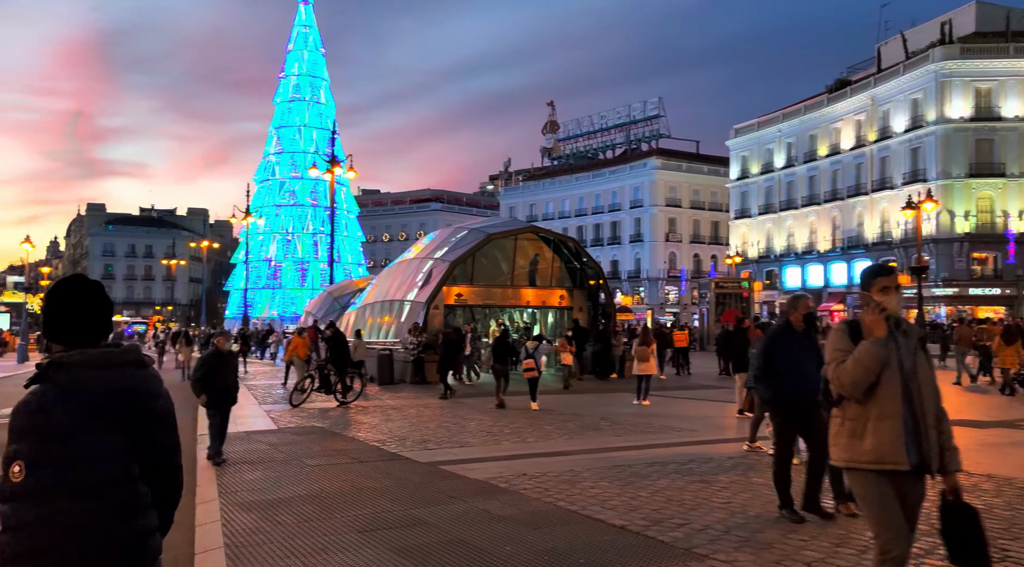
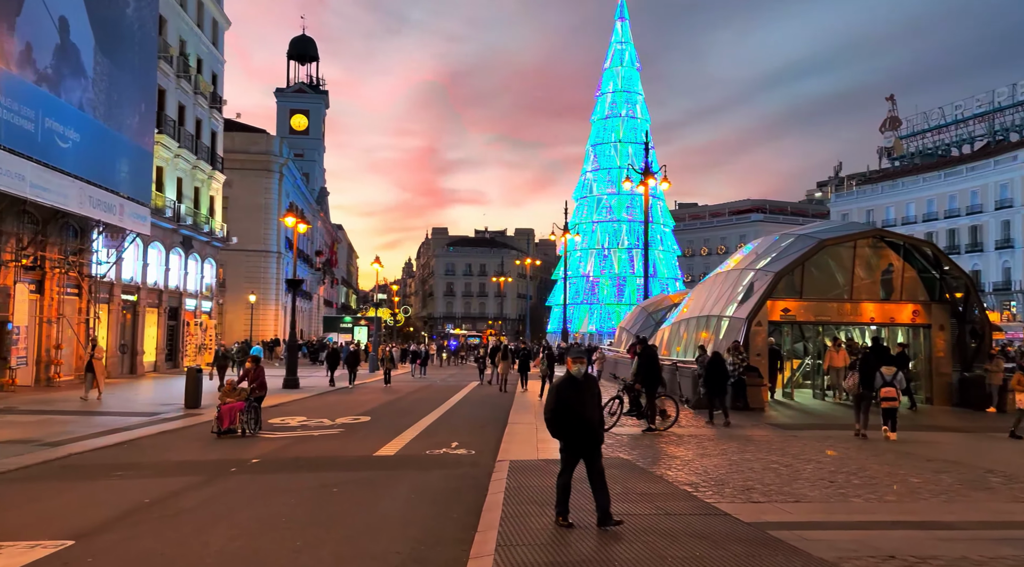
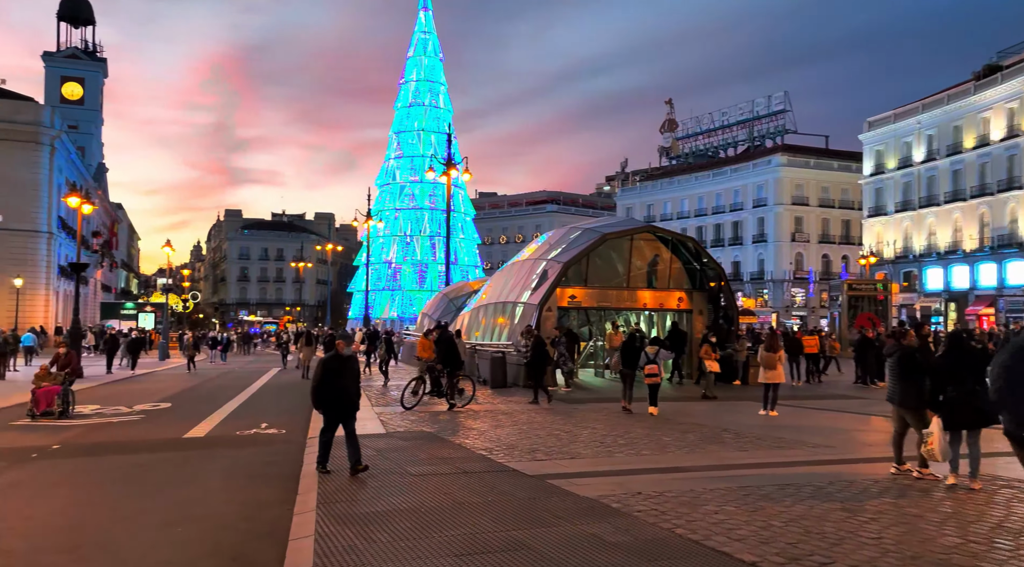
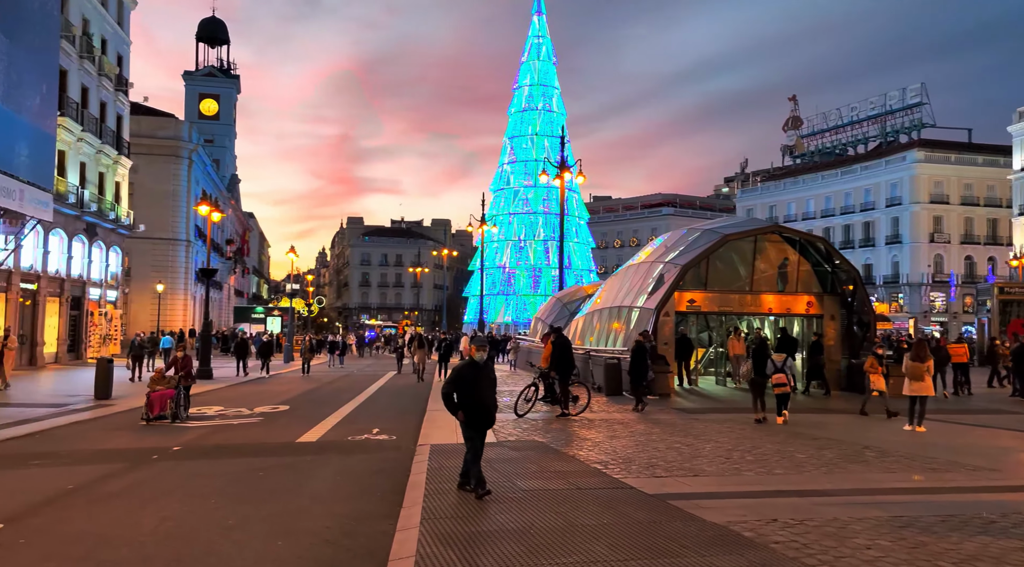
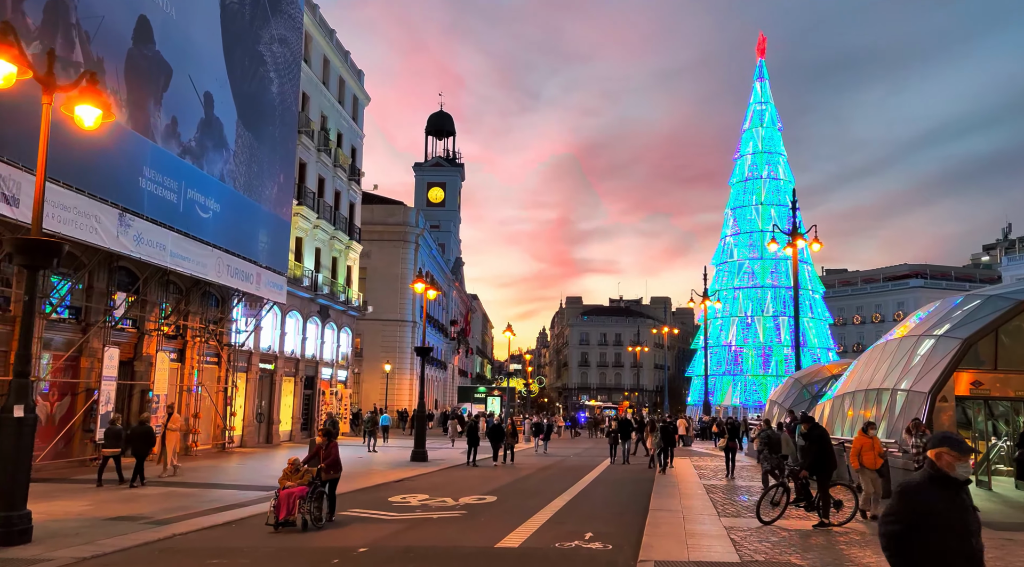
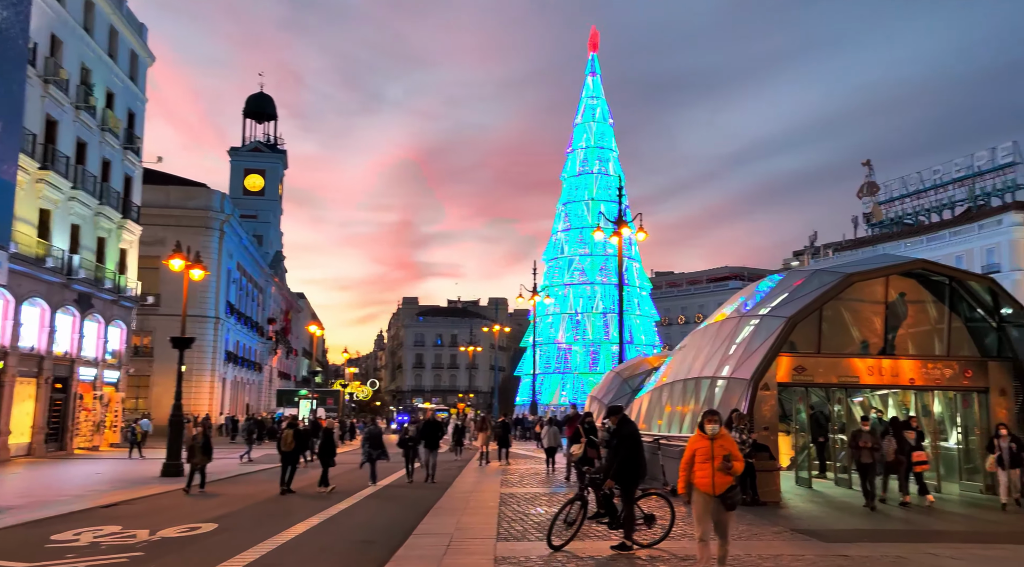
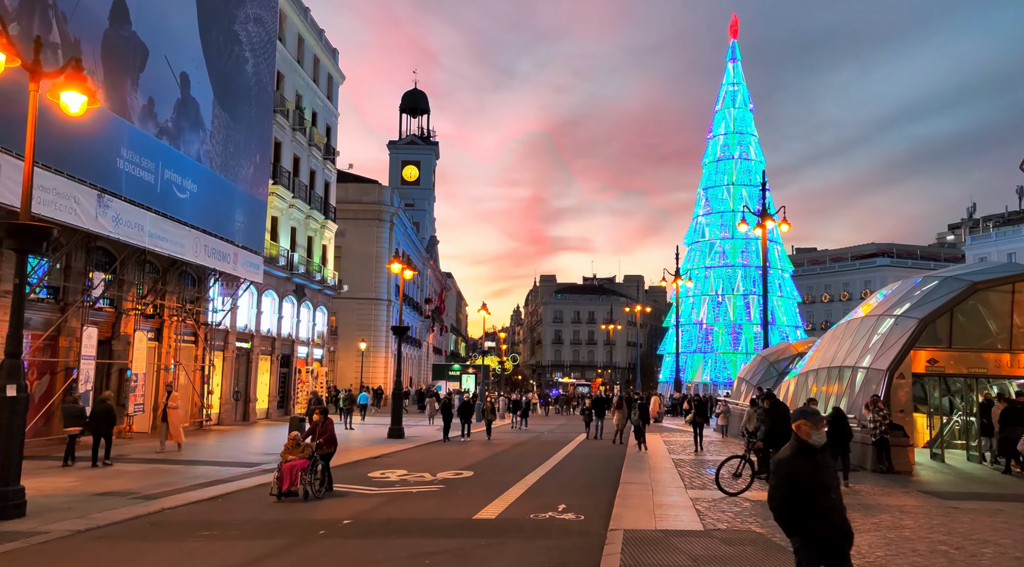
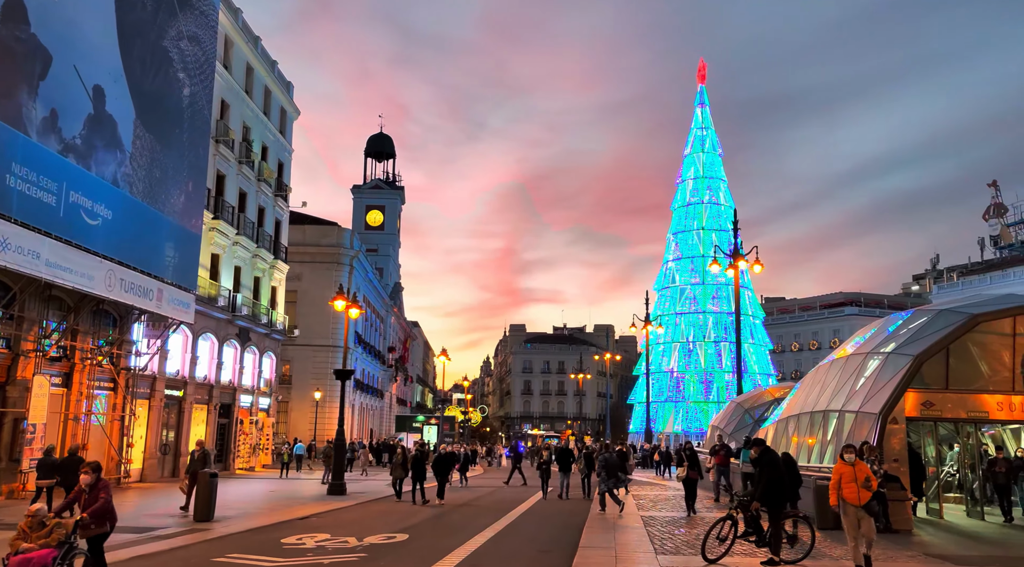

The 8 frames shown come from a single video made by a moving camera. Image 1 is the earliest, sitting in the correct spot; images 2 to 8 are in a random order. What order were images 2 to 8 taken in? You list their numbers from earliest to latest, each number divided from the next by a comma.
3, 4, 2, 7, 5, 8, 6
